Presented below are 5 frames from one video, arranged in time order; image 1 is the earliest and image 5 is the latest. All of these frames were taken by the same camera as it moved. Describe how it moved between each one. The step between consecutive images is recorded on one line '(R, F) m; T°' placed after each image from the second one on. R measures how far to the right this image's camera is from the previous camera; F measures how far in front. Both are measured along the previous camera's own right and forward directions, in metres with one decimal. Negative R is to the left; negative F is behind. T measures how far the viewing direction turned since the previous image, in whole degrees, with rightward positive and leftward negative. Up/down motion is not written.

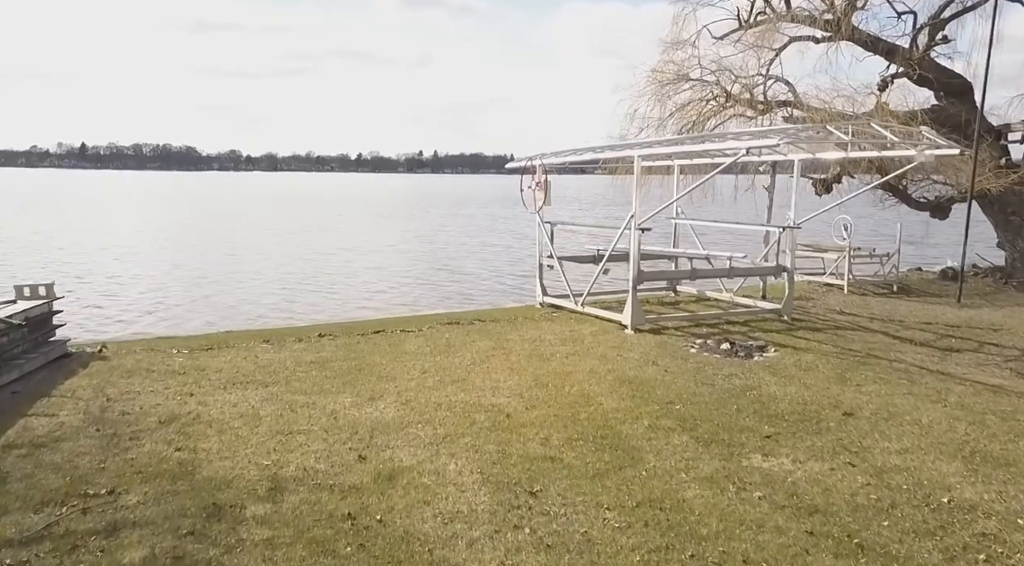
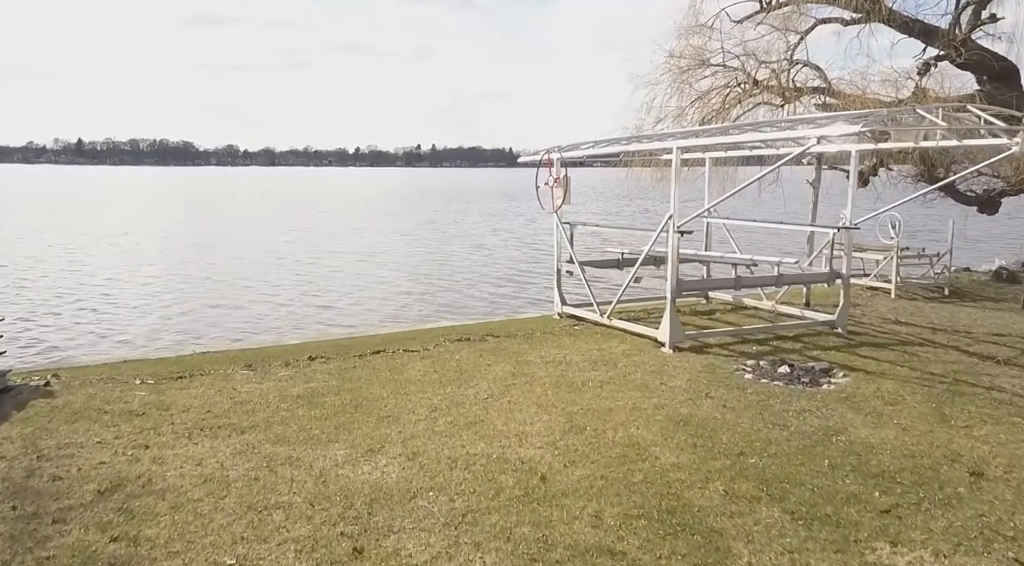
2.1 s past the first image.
(-0.2, +1.3) m; 0°
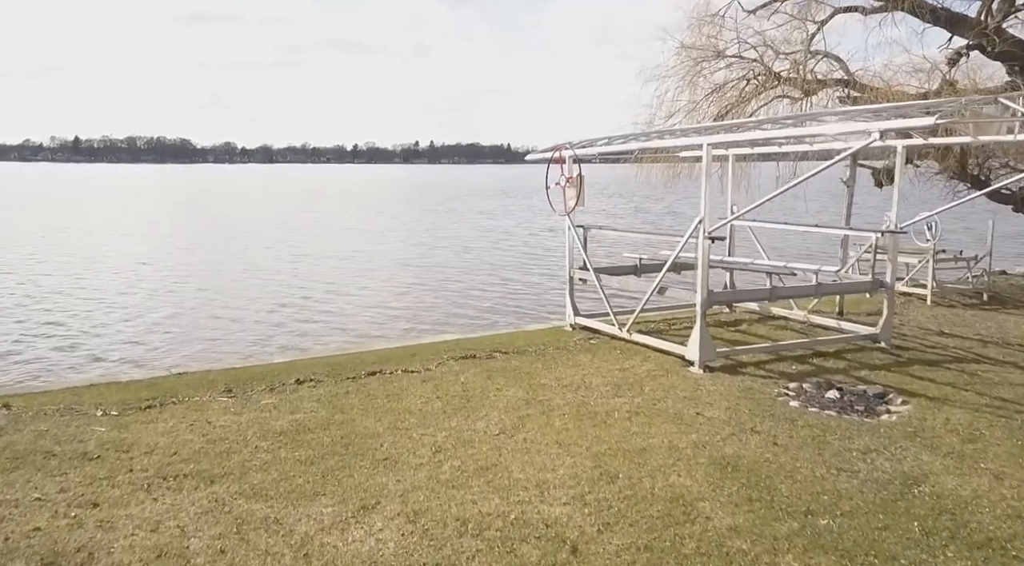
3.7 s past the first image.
(-0.1, +0.9) m; 0°
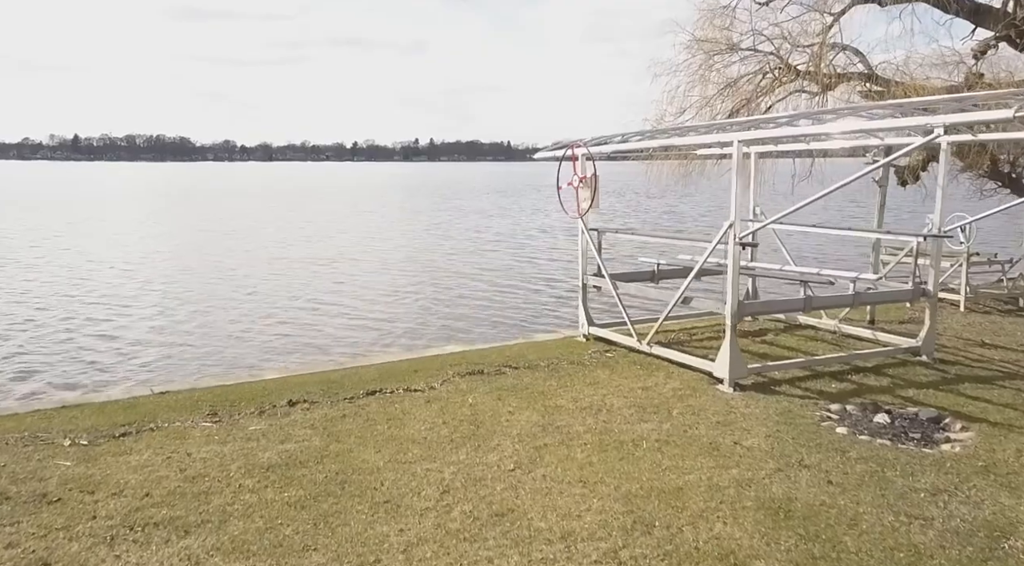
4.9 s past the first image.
(-0.1, +0.6) m; 0°
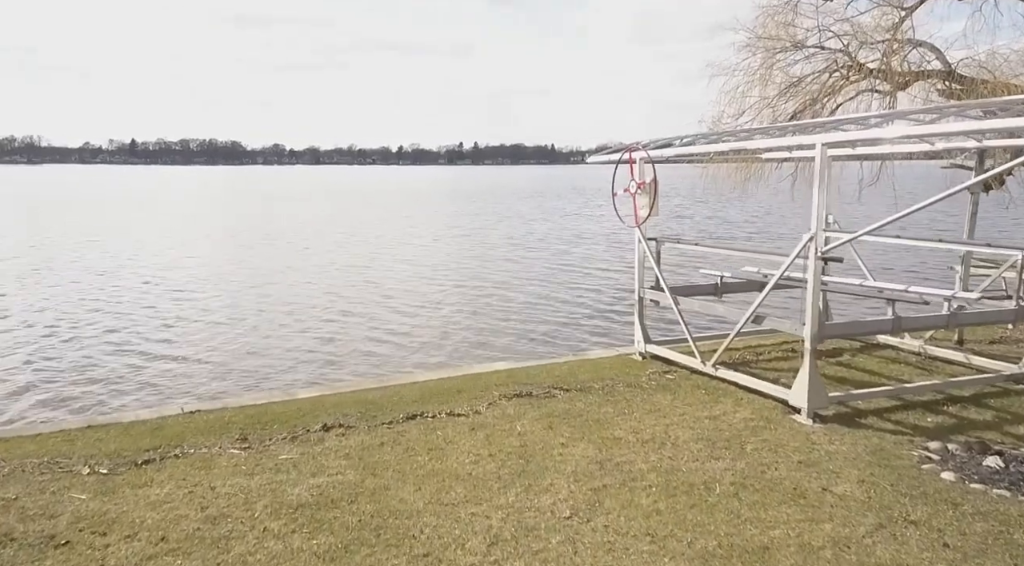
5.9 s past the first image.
(-0.1, +0.6) m; -3°
